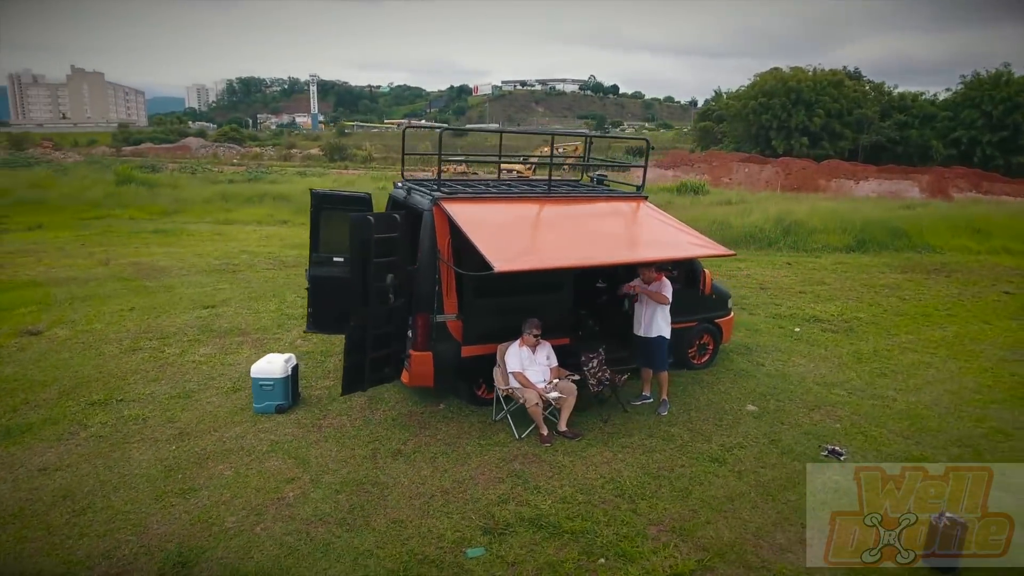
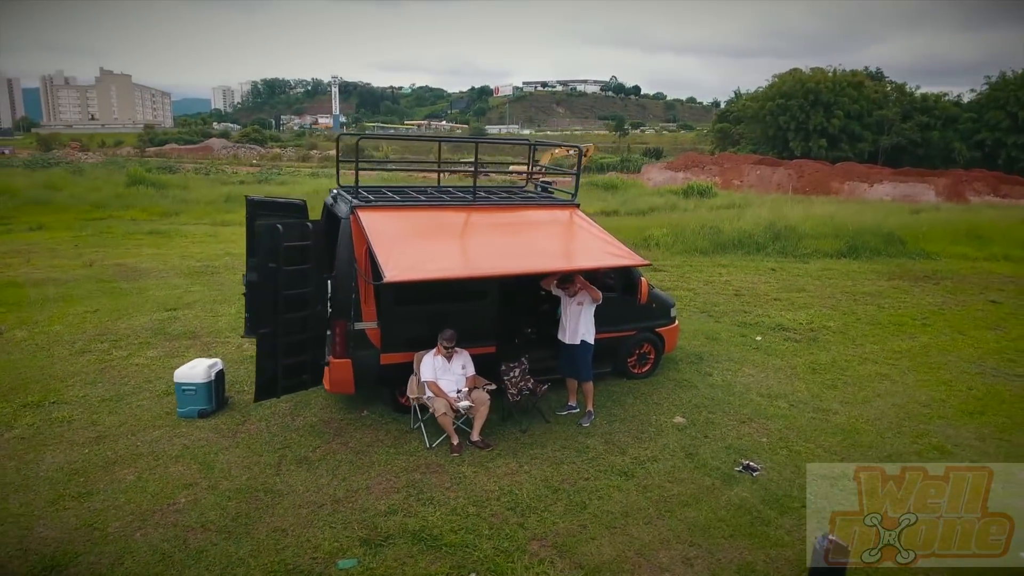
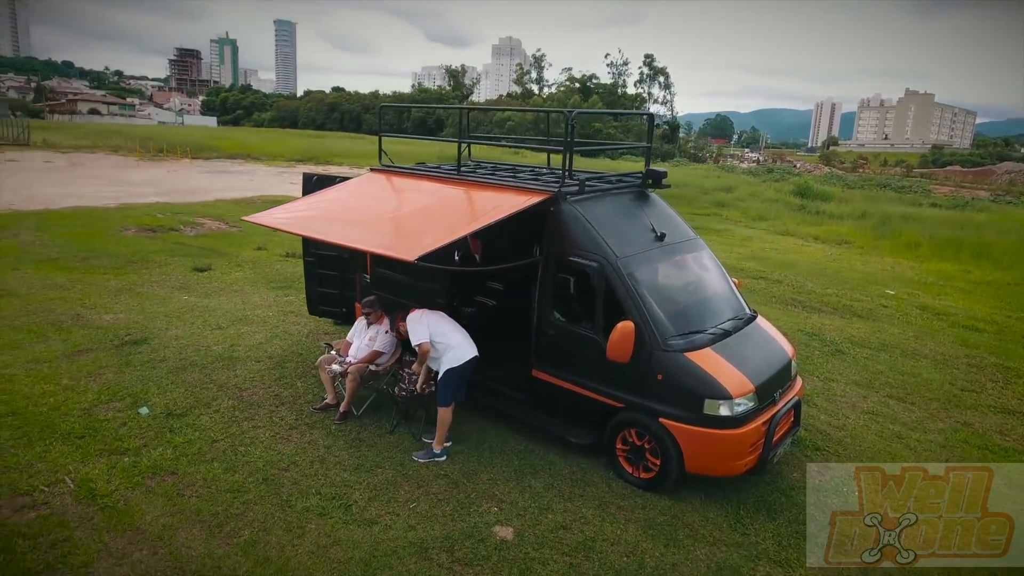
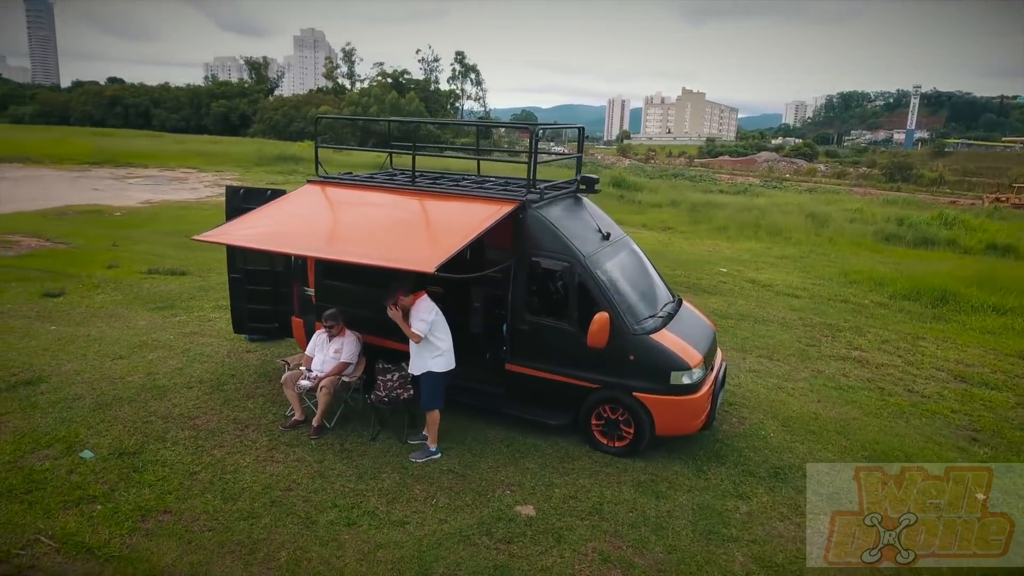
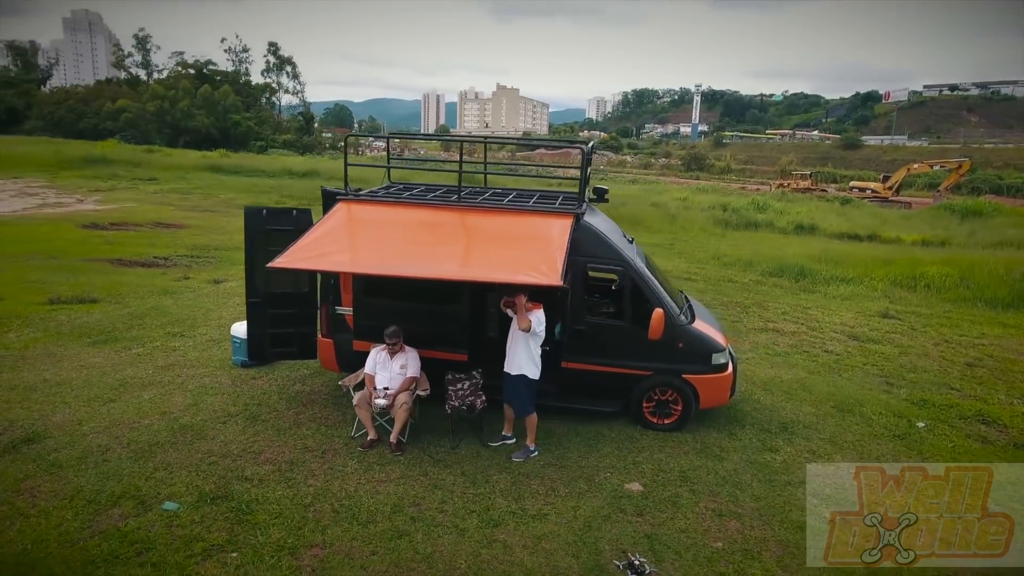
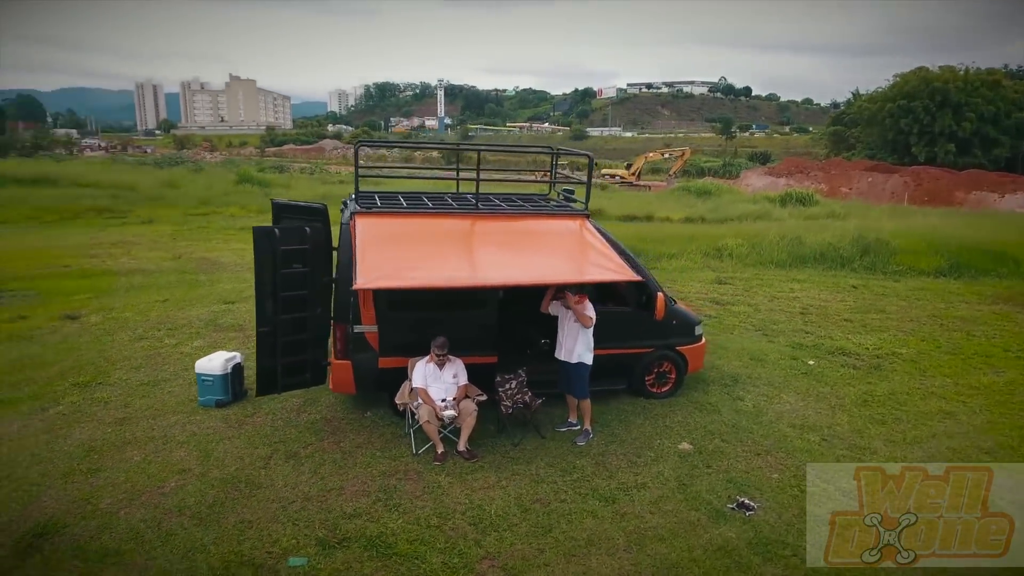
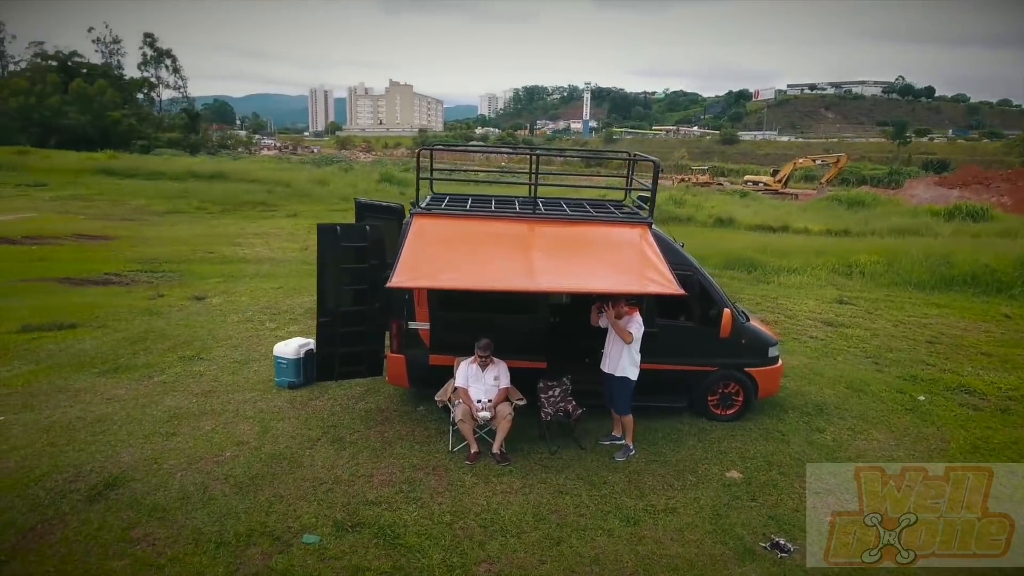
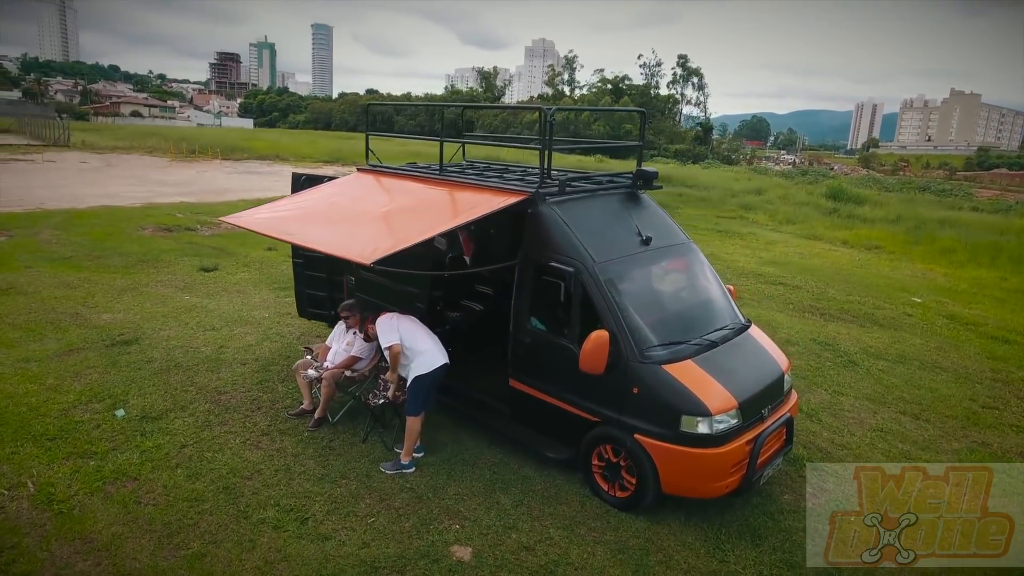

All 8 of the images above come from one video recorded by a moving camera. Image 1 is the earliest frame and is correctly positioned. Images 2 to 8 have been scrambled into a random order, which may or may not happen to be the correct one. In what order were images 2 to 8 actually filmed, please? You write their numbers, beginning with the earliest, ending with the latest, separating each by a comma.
2, 6, 7, 5, 4, 3, 8
